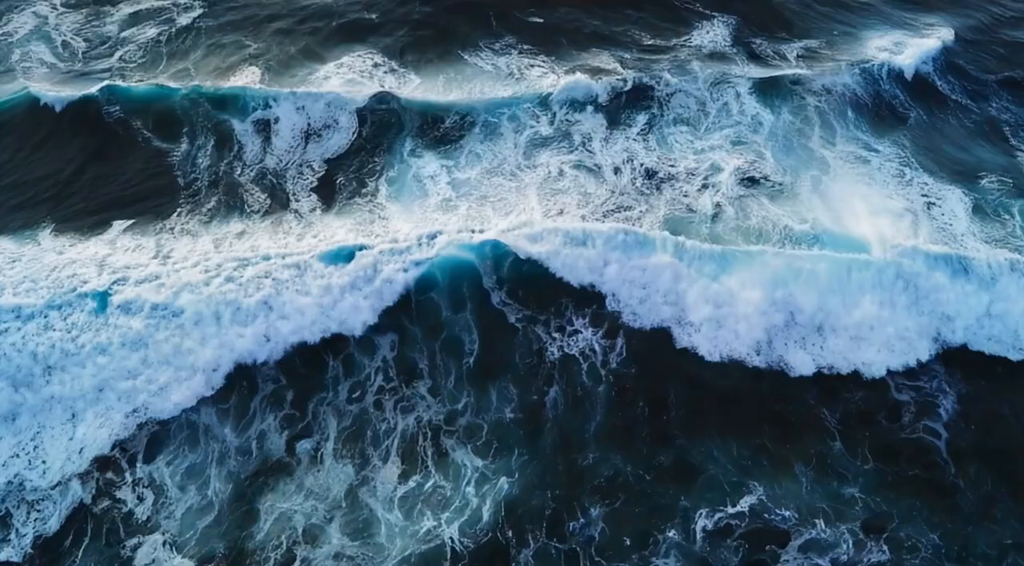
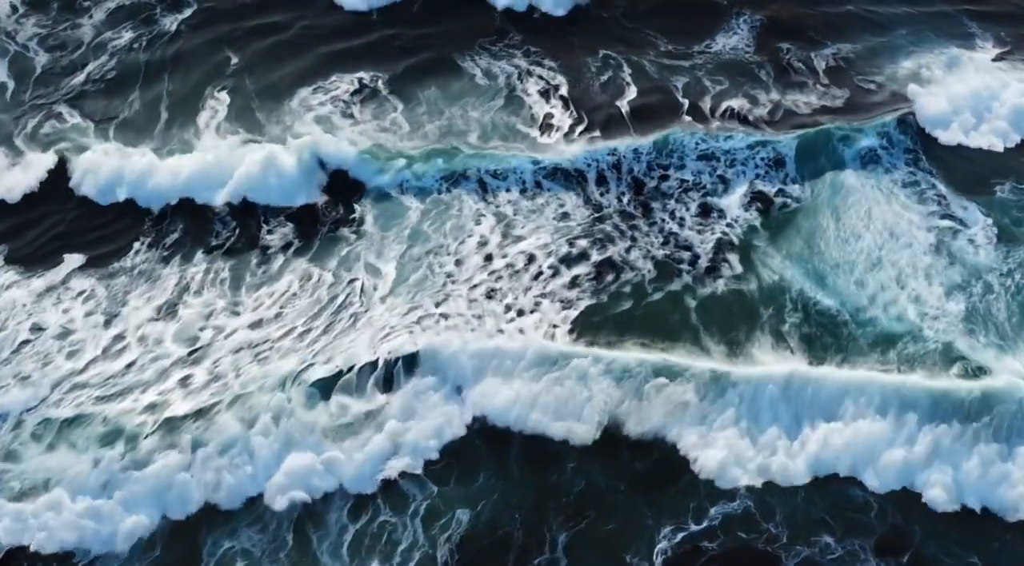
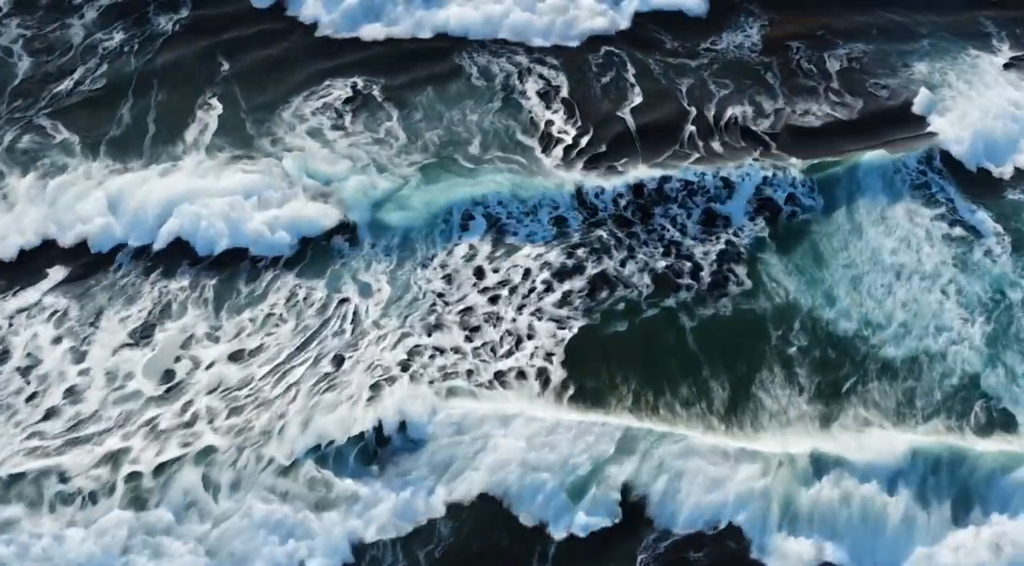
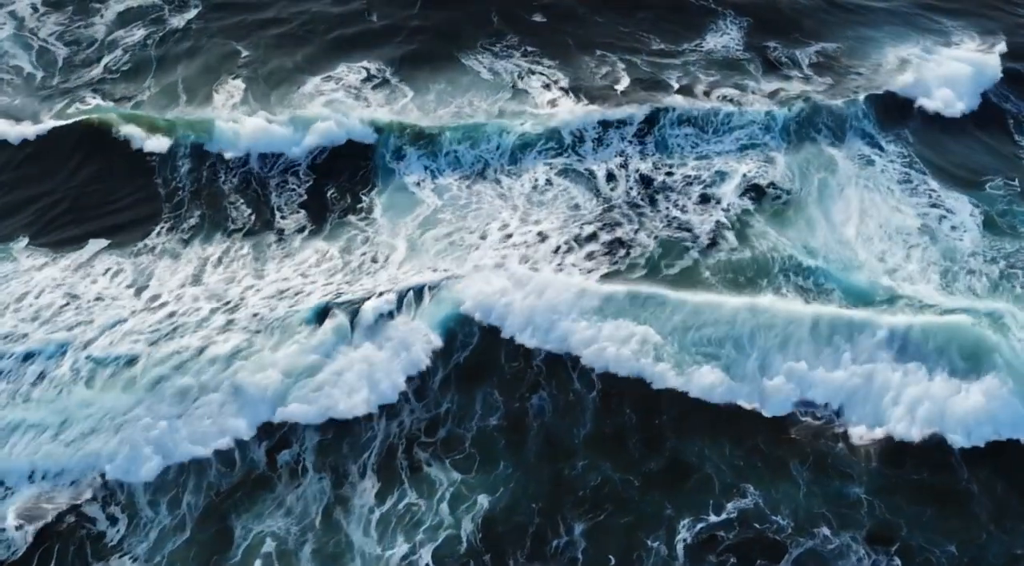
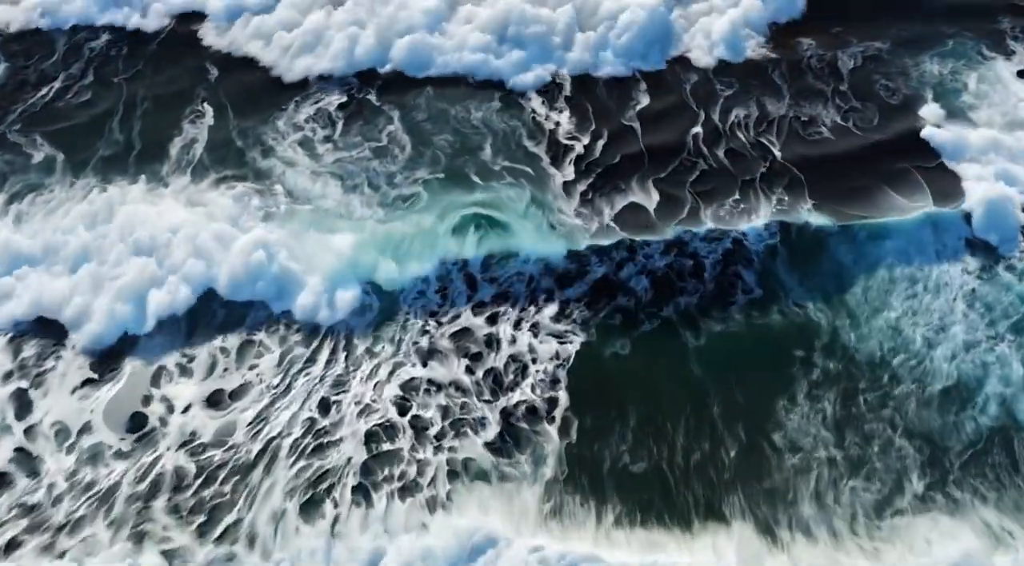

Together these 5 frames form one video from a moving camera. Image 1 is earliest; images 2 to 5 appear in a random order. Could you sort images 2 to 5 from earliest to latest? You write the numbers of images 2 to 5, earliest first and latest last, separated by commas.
4, 2, 3, 5
